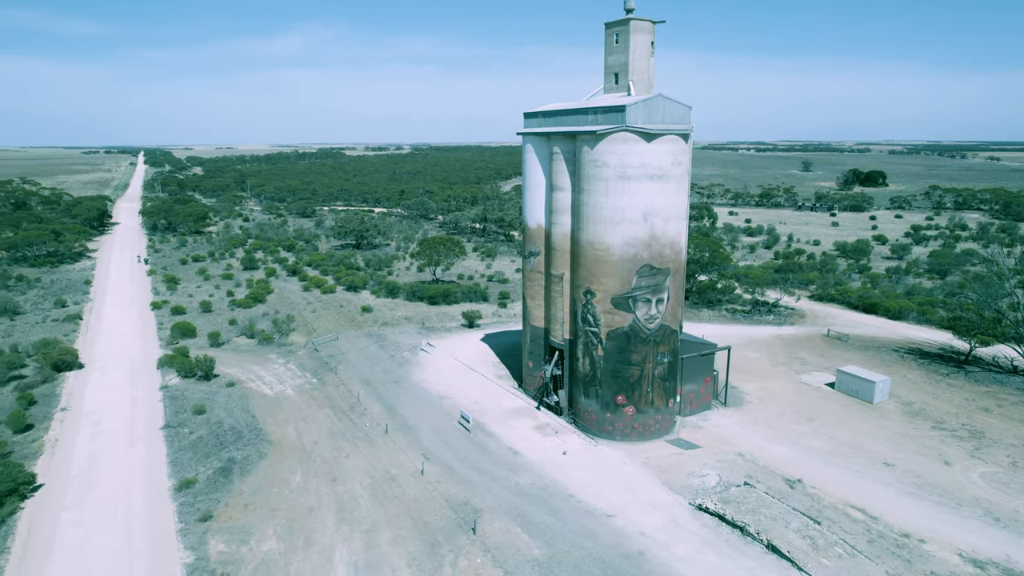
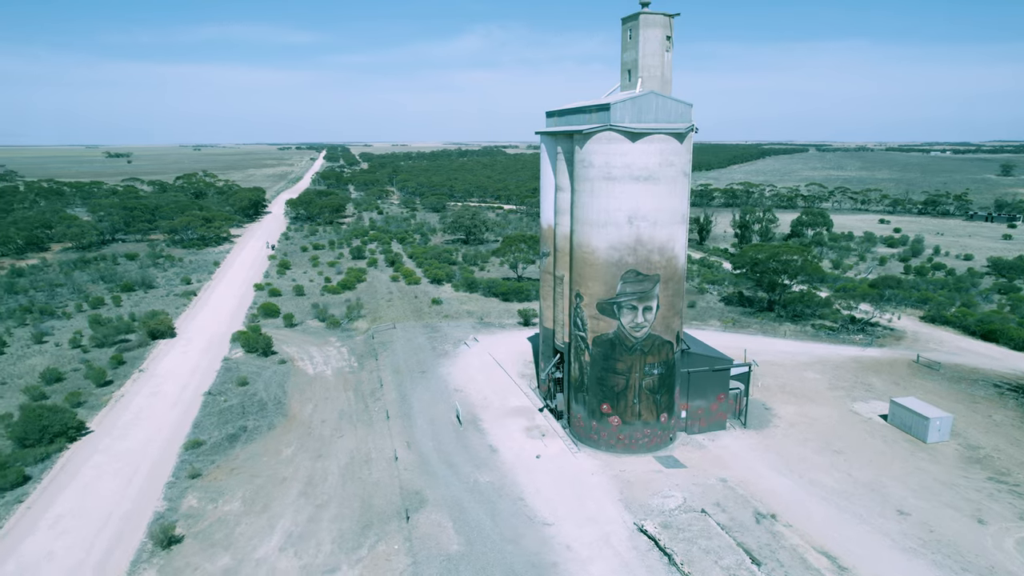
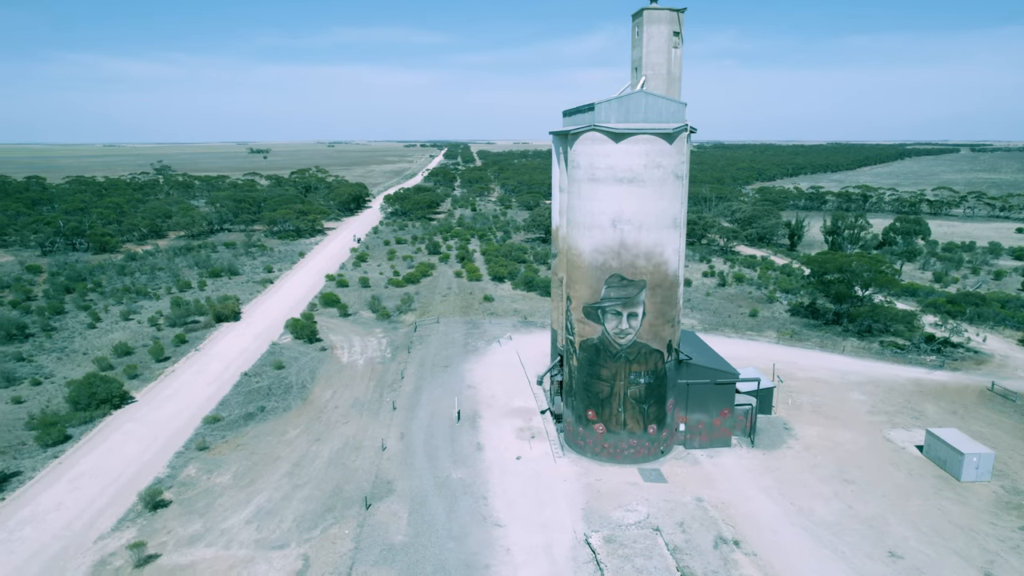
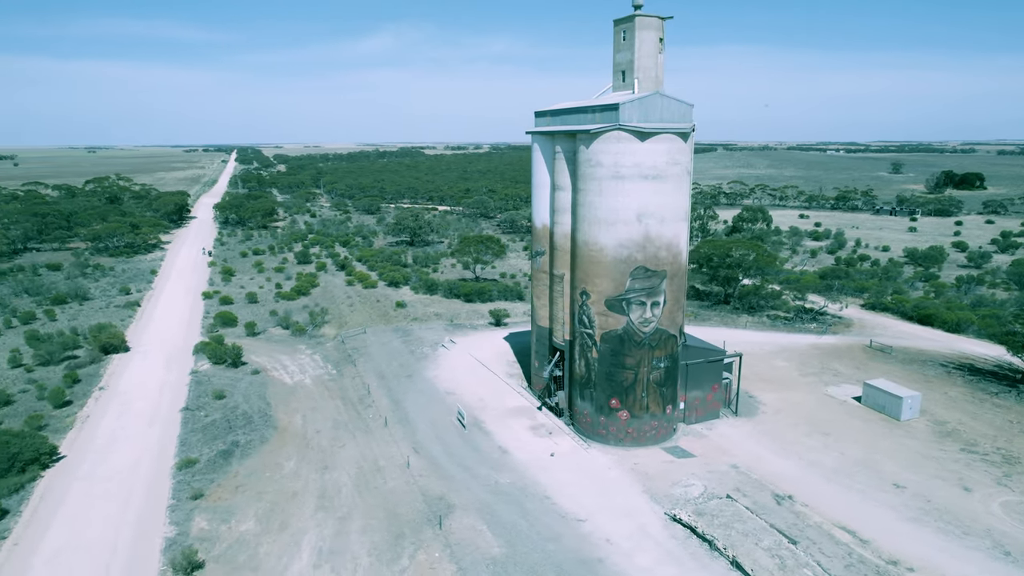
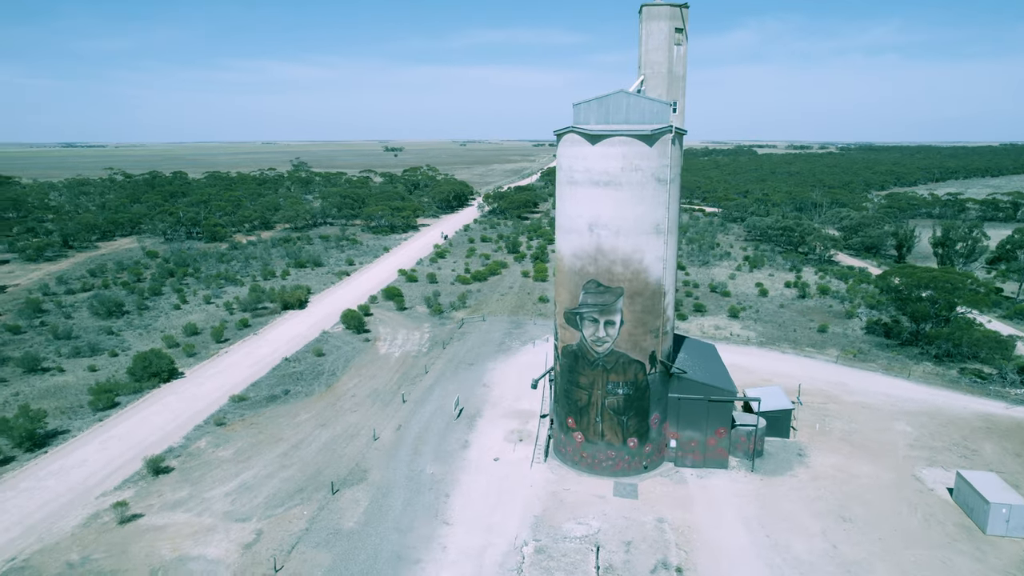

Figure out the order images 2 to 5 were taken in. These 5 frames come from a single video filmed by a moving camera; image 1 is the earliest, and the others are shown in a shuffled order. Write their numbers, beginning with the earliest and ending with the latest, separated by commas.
4, 2, 3, 5
